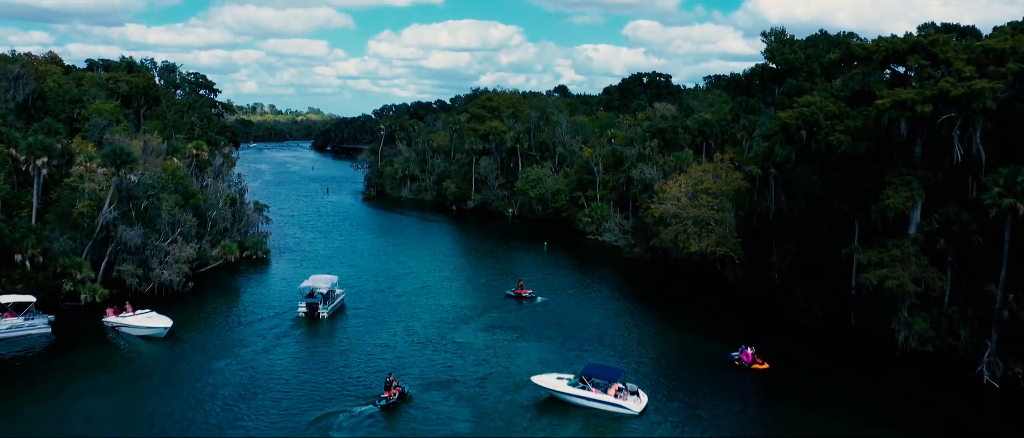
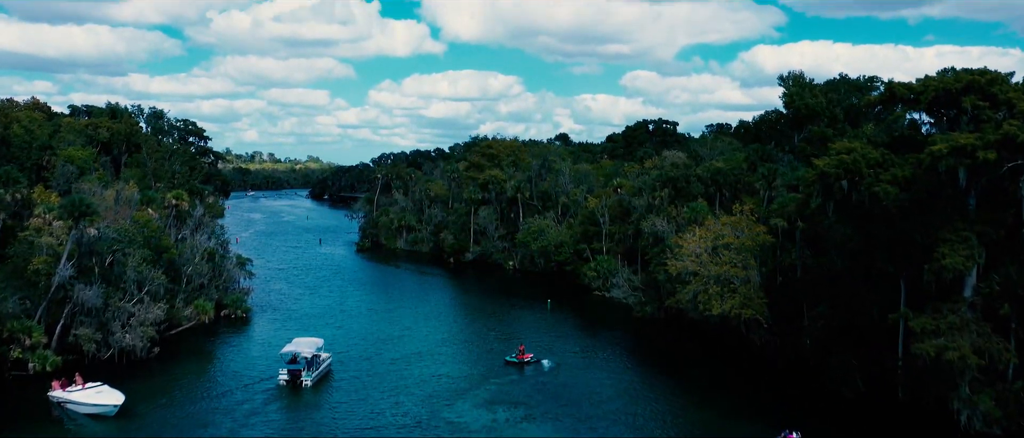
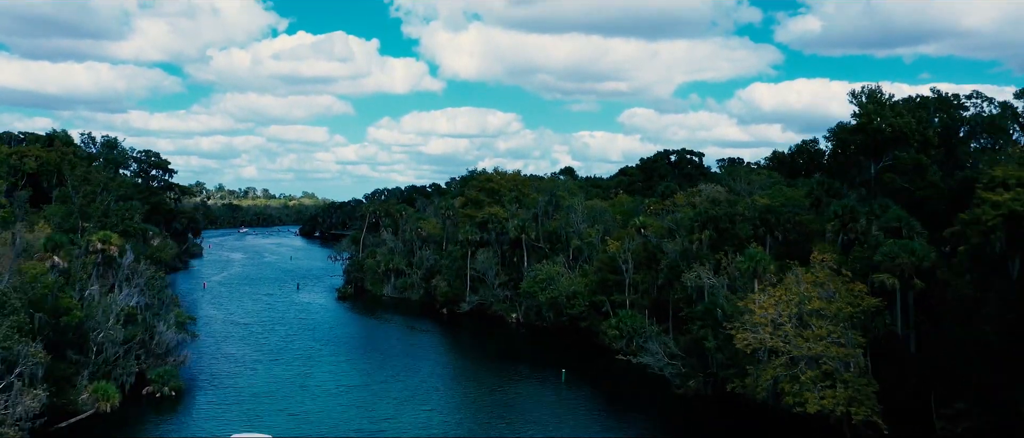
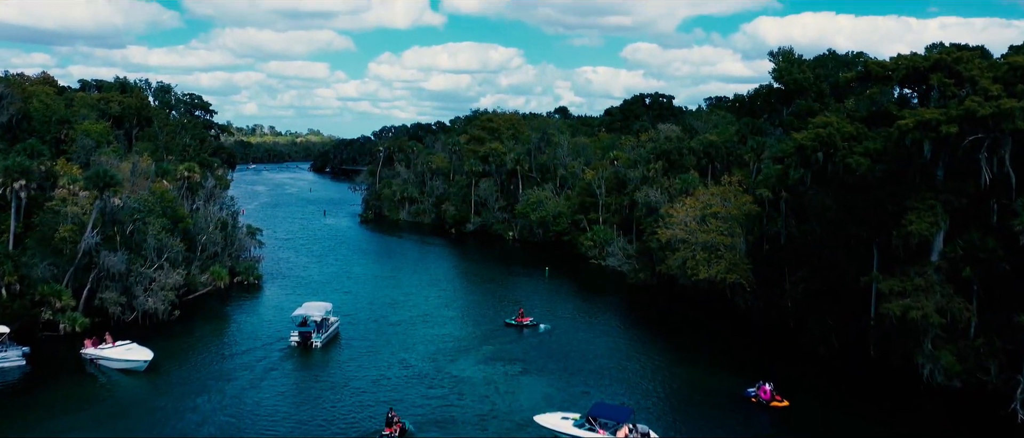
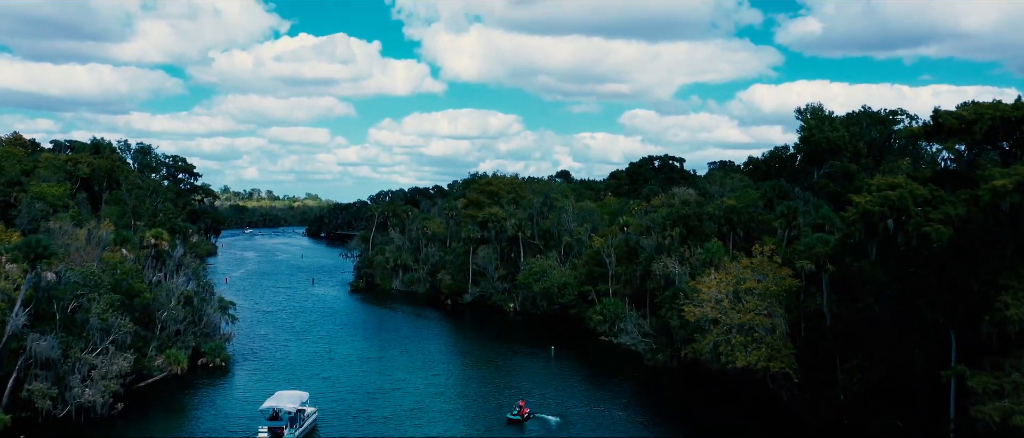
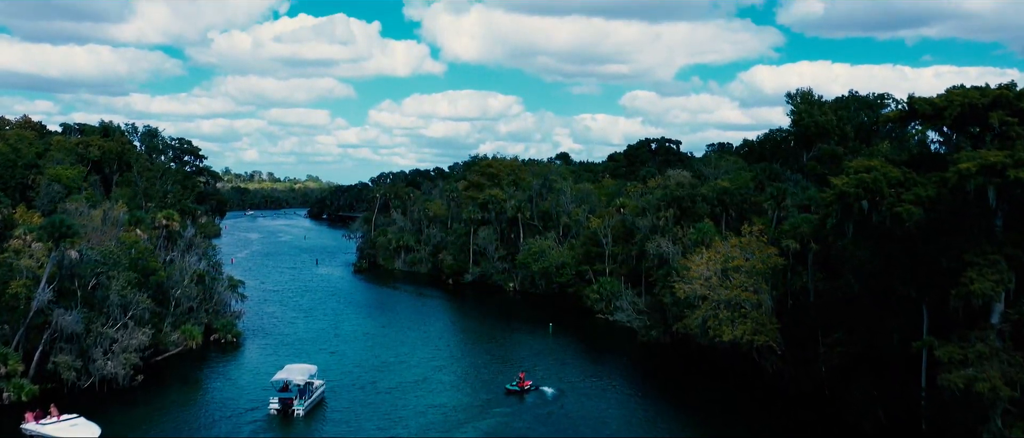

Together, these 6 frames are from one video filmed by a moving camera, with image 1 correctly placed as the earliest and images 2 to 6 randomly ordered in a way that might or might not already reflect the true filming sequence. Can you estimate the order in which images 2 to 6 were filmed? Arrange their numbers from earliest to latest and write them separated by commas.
4, 2, 6, 5, 3
